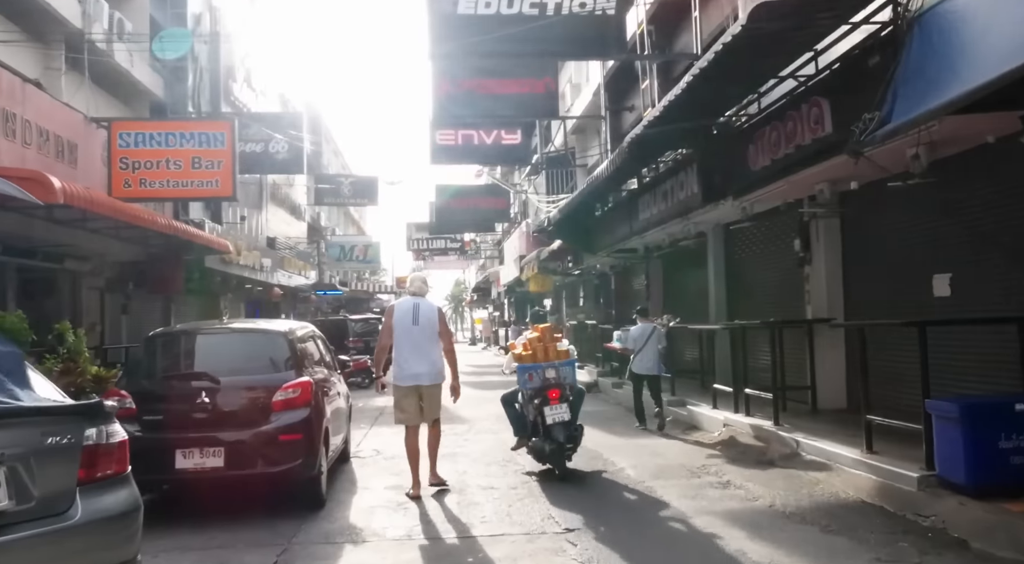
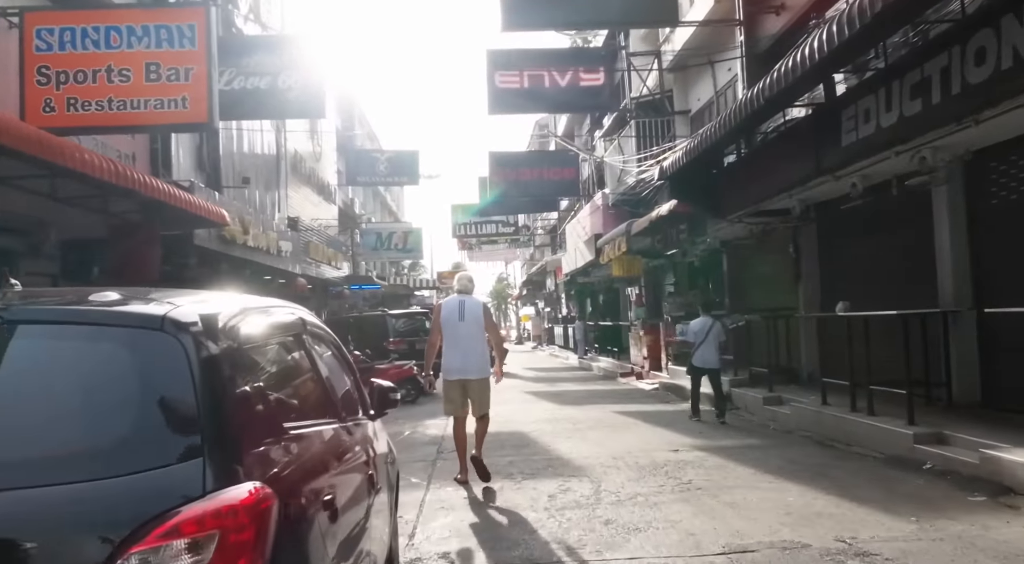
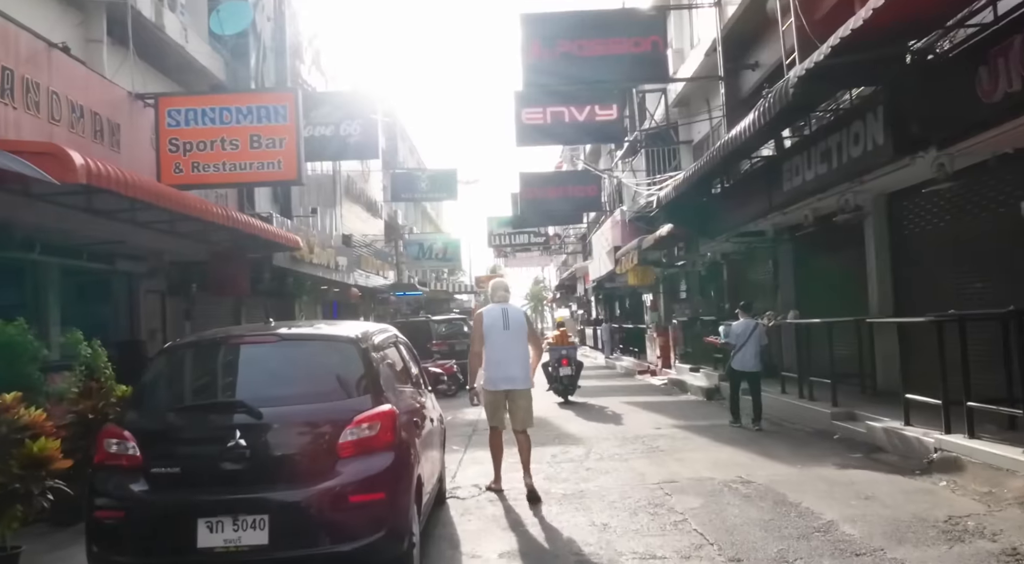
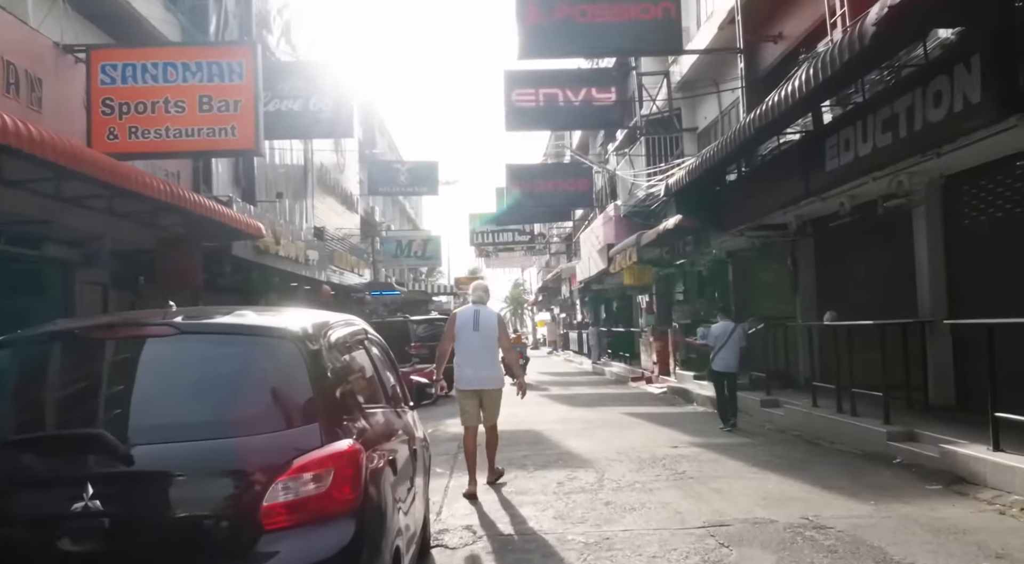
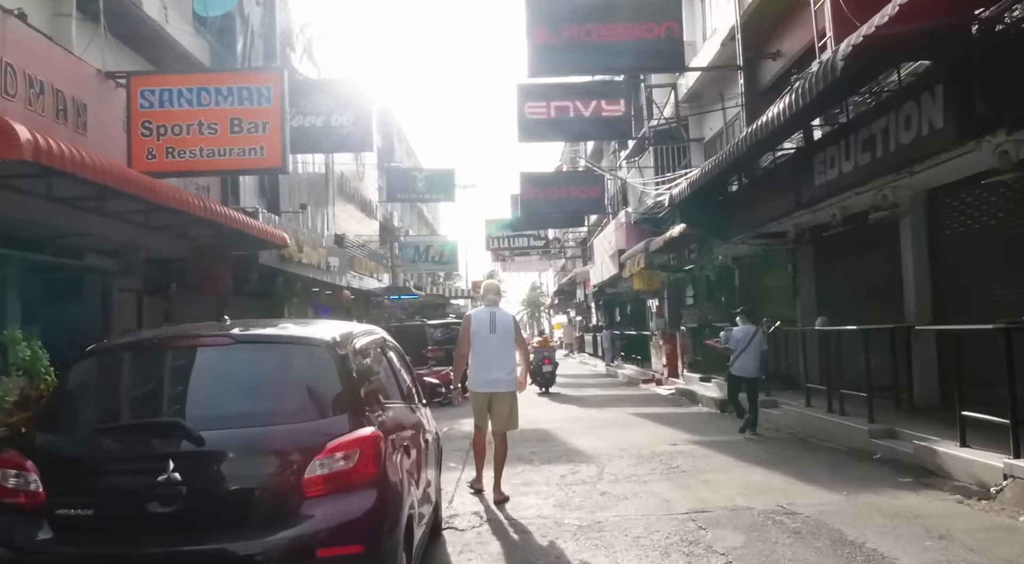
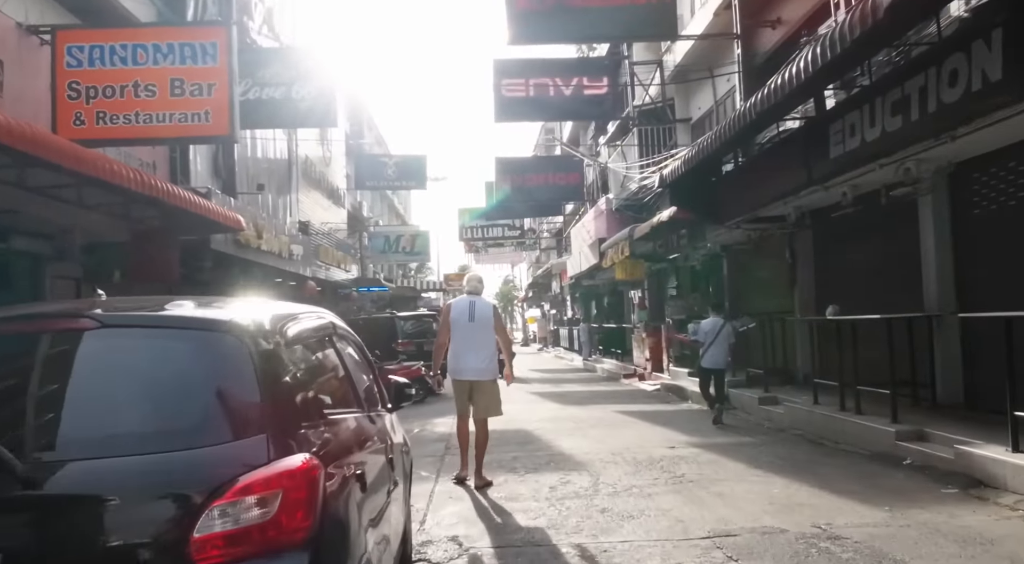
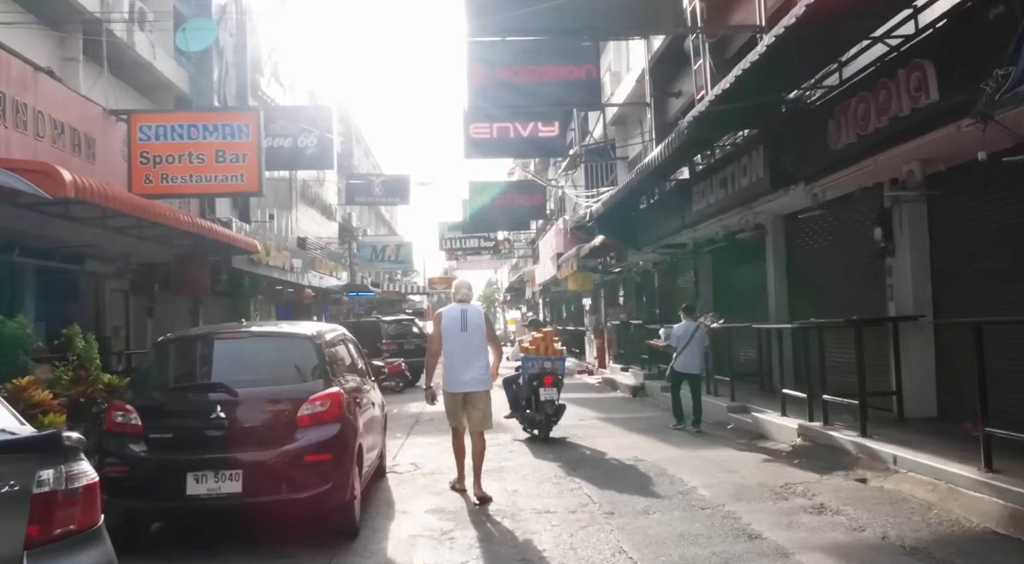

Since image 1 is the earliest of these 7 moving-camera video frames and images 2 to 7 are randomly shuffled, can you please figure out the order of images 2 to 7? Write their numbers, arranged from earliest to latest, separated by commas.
7, 3, 5, 4, 6, 2
